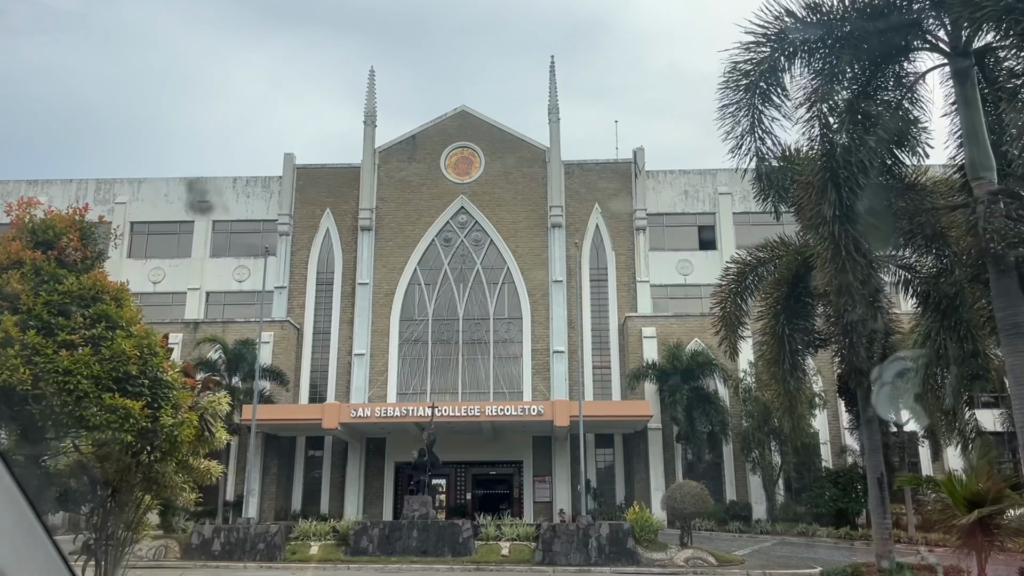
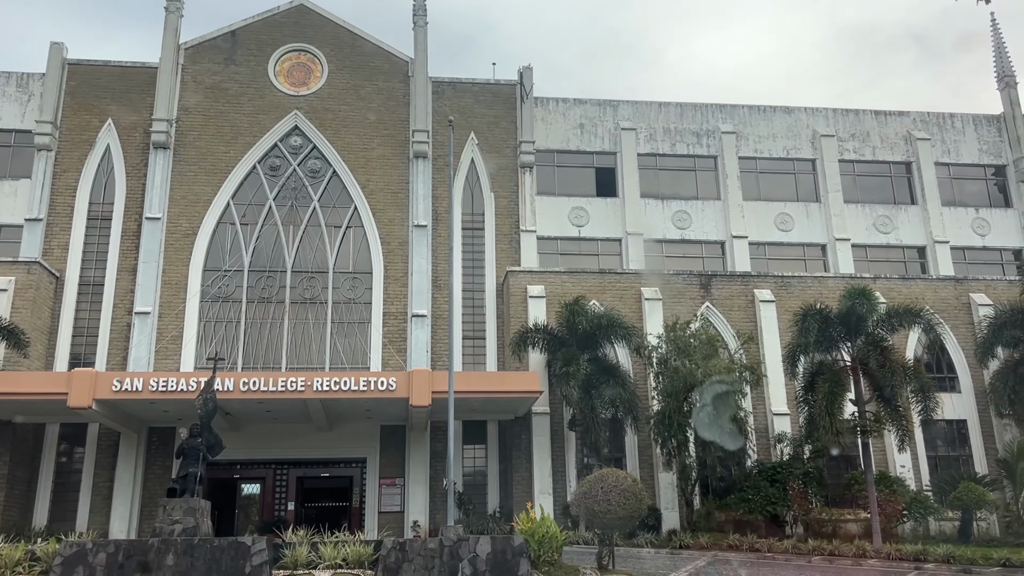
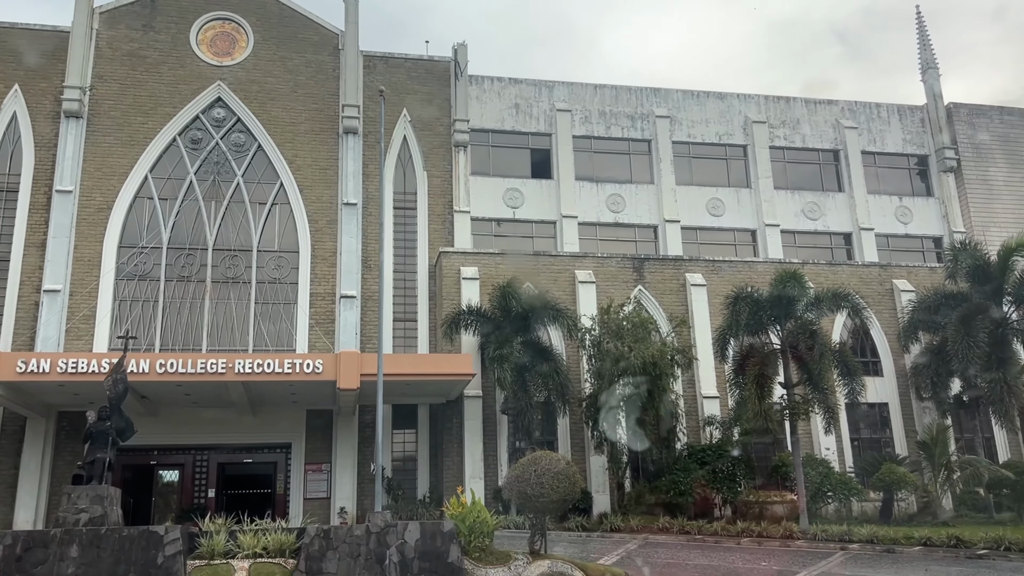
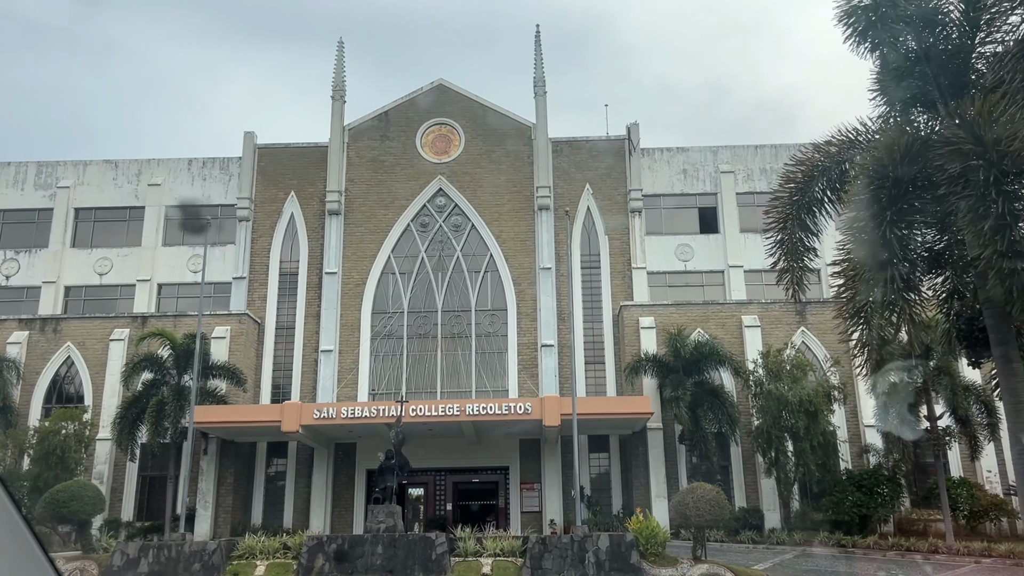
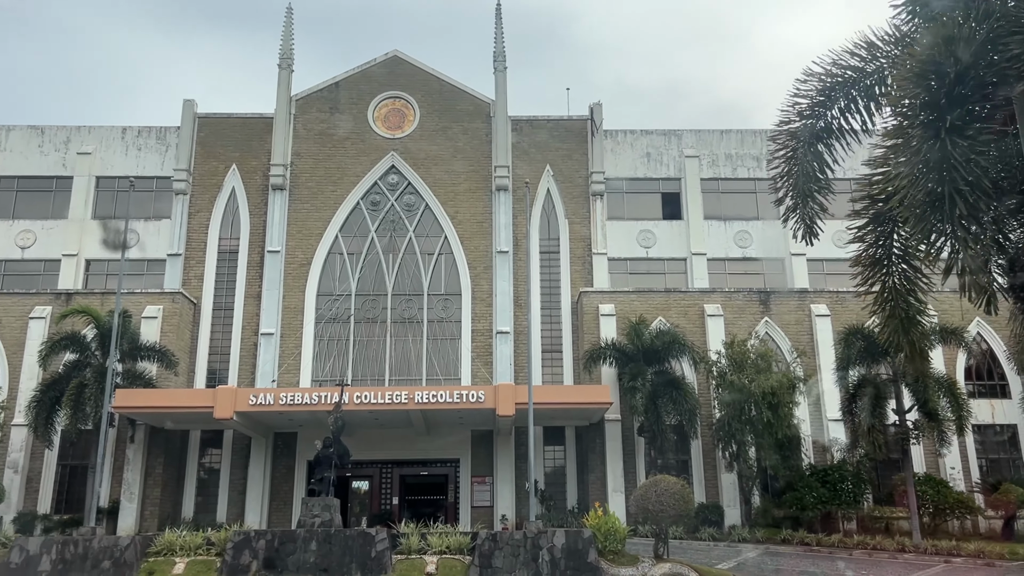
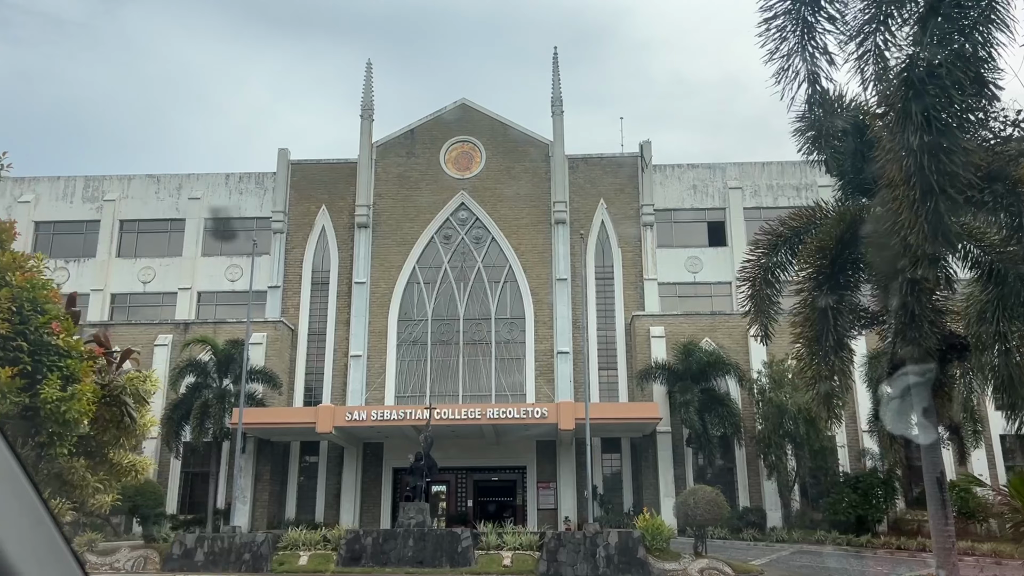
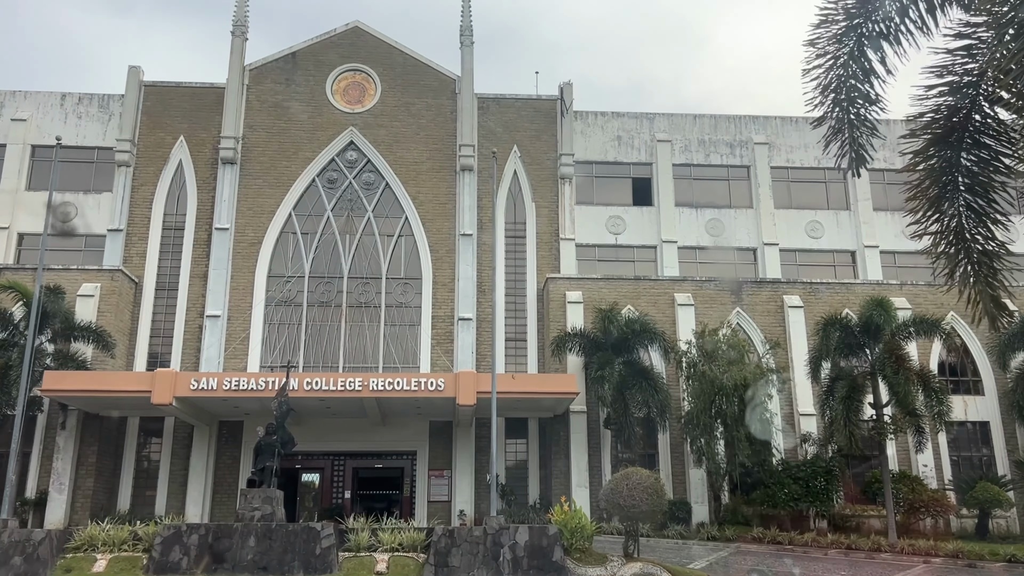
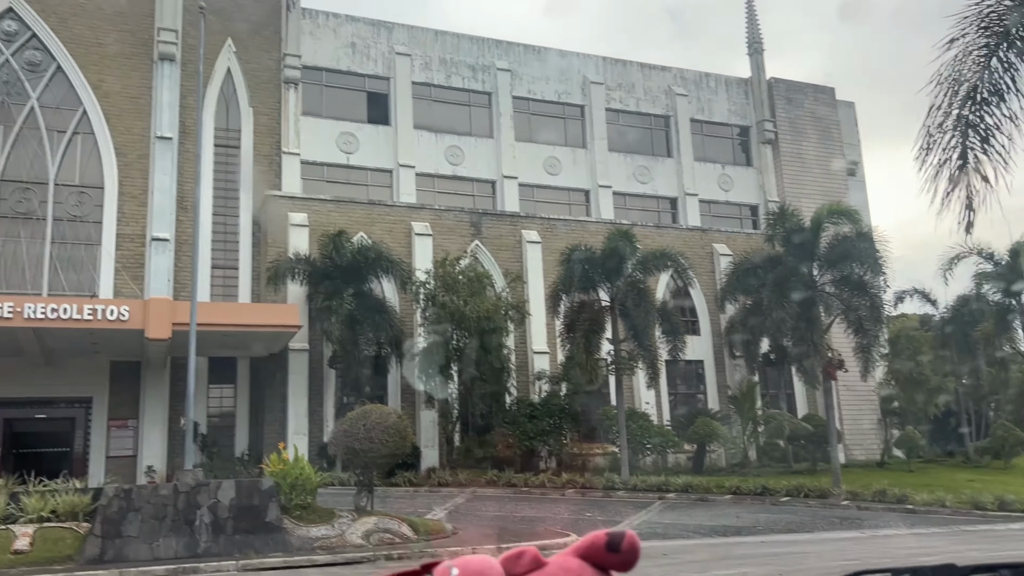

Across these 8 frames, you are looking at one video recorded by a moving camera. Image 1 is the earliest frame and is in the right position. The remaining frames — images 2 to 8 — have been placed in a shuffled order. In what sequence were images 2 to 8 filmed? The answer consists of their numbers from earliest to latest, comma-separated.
6, 4, 5, 7, 2, 3, 8
